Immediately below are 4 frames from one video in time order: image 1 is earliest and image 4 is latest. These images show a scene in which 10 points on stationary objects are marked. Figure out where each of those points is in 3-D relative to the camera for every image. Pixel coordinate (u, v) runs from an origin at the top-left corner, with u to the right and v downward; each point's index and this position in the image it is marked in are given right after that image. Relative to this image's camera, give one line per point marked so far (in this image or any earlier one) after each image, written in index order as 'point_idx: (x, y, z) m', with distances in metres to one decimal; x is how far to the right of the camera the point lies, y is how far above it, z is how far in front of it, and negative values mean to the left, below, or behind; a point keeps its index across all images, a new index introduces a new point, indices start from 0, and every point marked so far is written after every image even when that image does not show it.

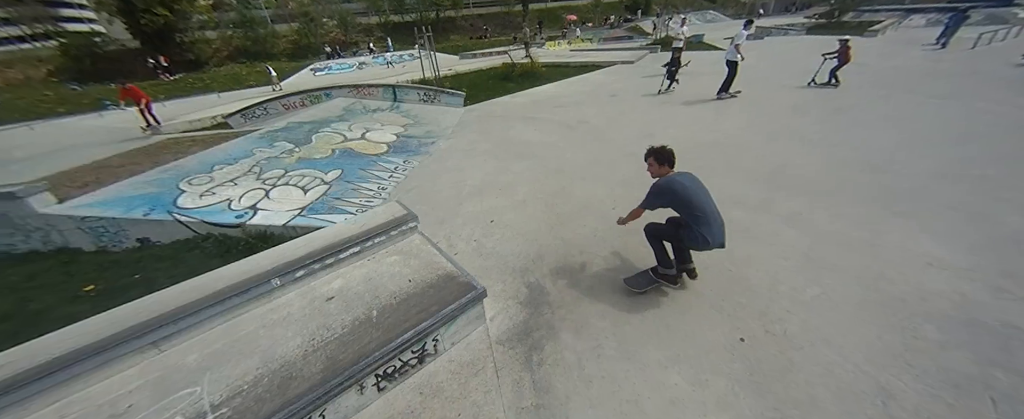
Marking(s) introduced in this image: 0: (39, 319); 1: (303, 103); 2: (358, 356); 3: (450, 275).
0: (-5.3, -1.2, +3.5) m
1: (-6.3, +3.3, +9.8) m
2: (-1.0, -1.0, +2.2) m
3: (-0.5, -0.6, +2.8) m
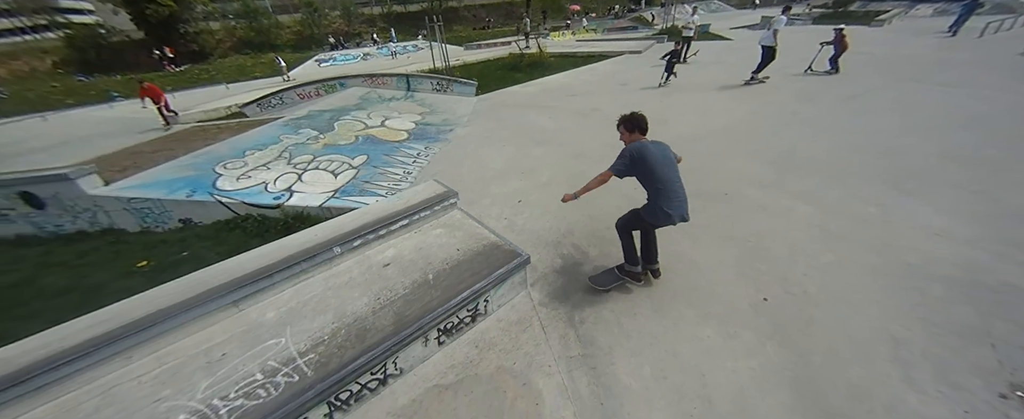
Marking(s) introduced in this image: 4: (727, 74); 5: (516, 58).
0: (-4.9, -0.9, +3.7) m
1: (-6.0, +3.7, +10.0) m
2: (-0.7, -0.8, +2.4) m
3: (-0.1, -0.3, +3.0) m
4: (+6.6, +4.2, +9.8) m
5: (+0.2, +6.7, +14.1) m
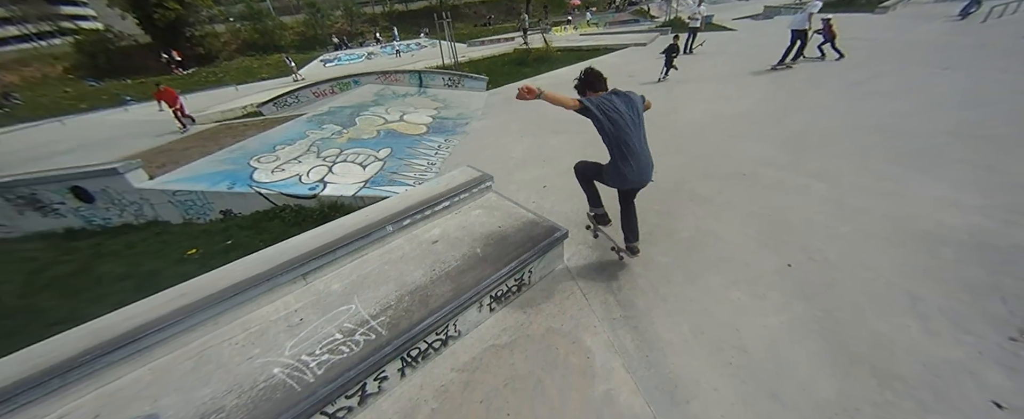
0: (-4.5, -0.8, +4.0) m
1: (-5.7, +3.8, +10.2) m
2: (-0.3, -0.6, +2.6) m
3: (+0.2, -0.1, +3.2) m
4: (+6.9, +4.6, +10.0) m
5: (+0.5, +7.0, +14.3) m
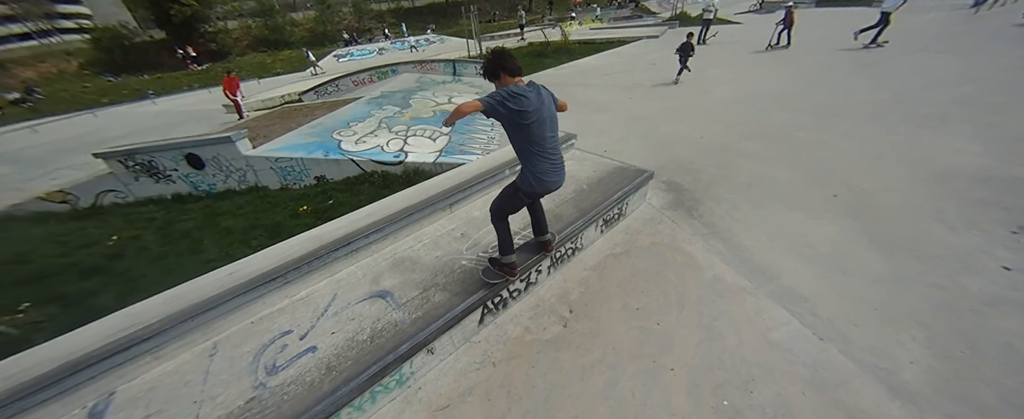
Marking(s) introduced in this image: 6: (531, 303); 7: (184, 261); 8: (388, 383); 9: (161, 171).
0: (-3.4, -0.2, +4.6) m
1: (-4.7, +4.4, +10.7) m
2: (+0.8, +0.1, +3.3) m
3: (+1.4, +0.5, +3.9) m
4: (+7.9, +5.3, +10.7) m
5: (+1.3, +7.7, +14.9) m
6: (+0.2, -0.8, +2.8) m
7: (-4.2, -0.7, +4.1) m
8: (-0.8, -1.2, +2.1) m
9: (-5.9, +0.6, +5.3) m
